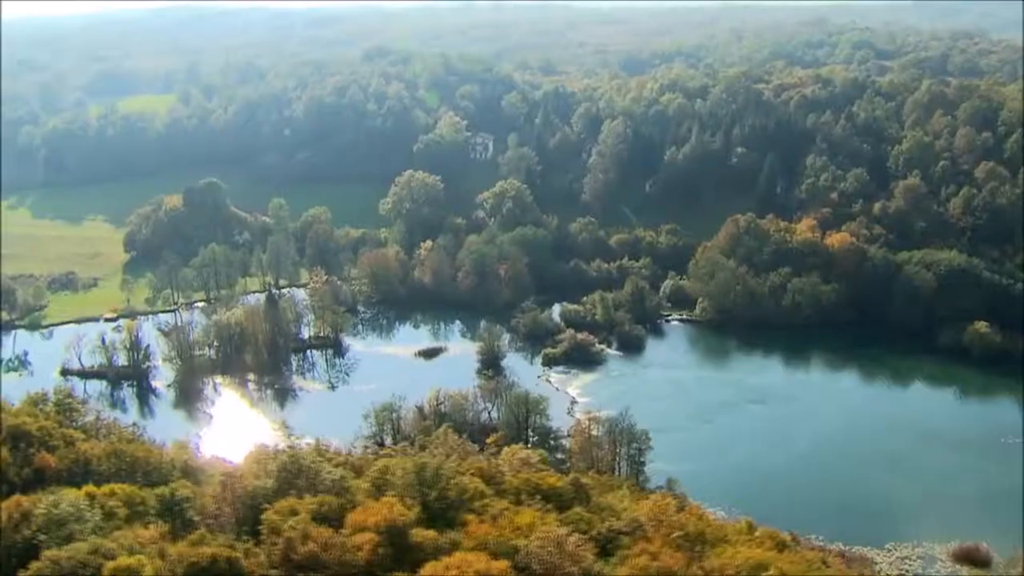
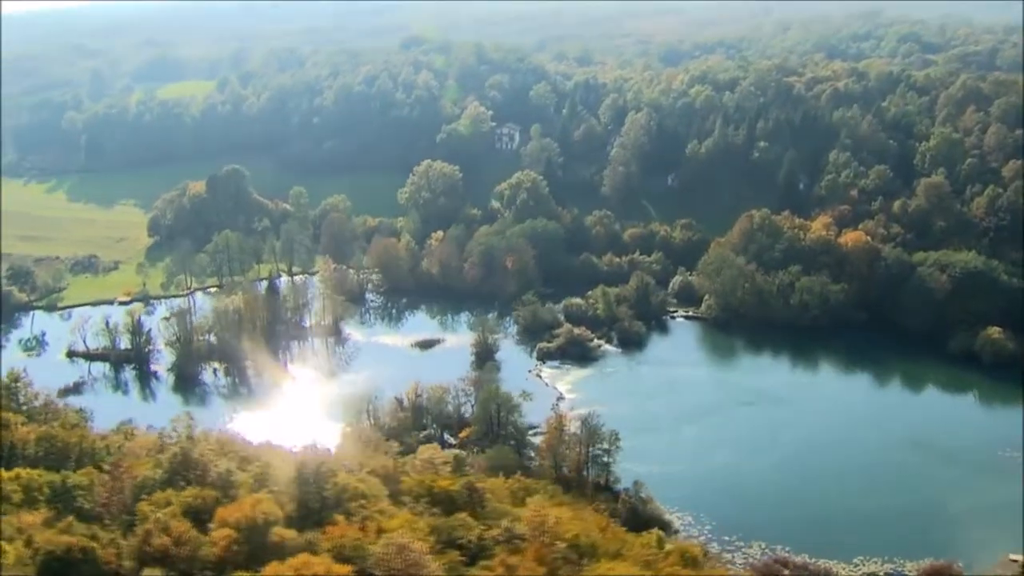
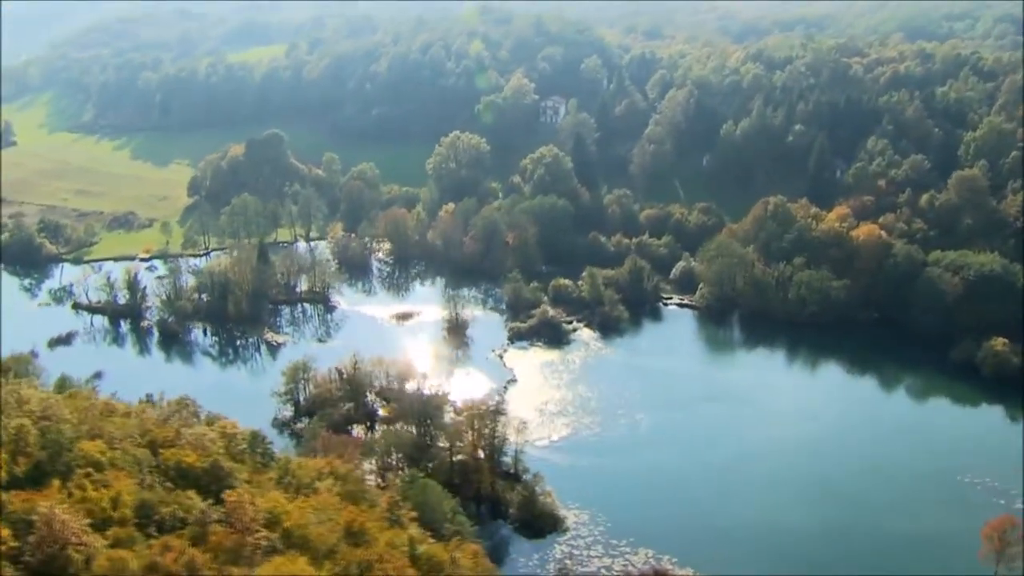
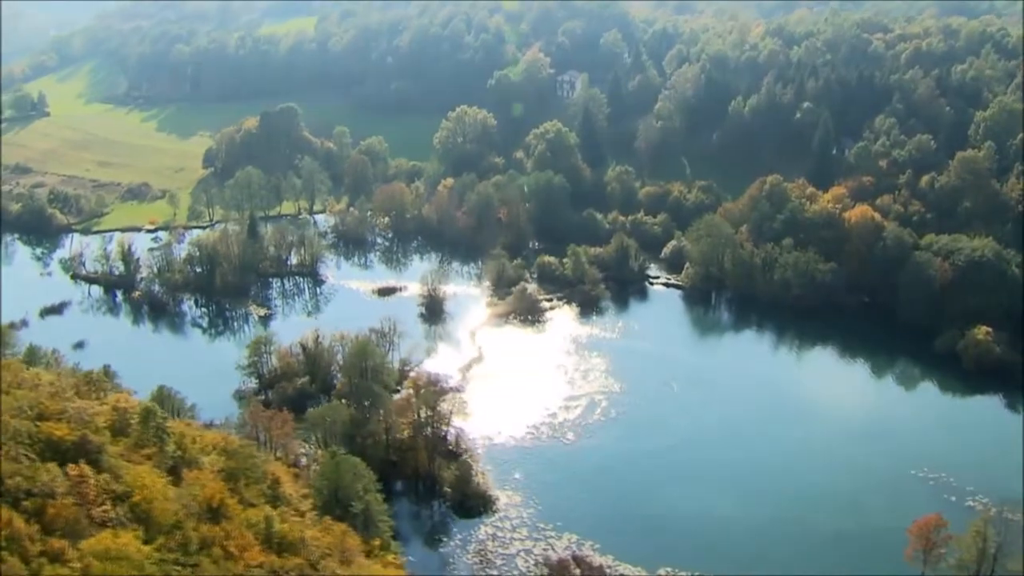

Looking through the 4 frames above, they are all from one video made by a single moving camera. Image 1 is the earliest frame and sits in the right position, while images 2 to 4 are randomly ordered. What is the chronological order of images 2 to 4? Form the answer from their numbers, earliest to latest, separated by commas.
2, 3, 4
